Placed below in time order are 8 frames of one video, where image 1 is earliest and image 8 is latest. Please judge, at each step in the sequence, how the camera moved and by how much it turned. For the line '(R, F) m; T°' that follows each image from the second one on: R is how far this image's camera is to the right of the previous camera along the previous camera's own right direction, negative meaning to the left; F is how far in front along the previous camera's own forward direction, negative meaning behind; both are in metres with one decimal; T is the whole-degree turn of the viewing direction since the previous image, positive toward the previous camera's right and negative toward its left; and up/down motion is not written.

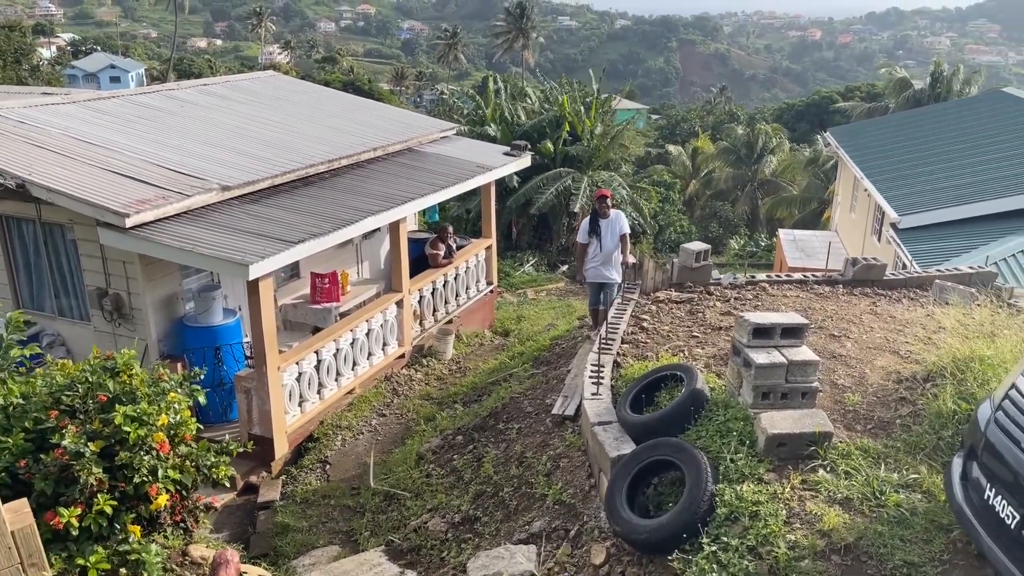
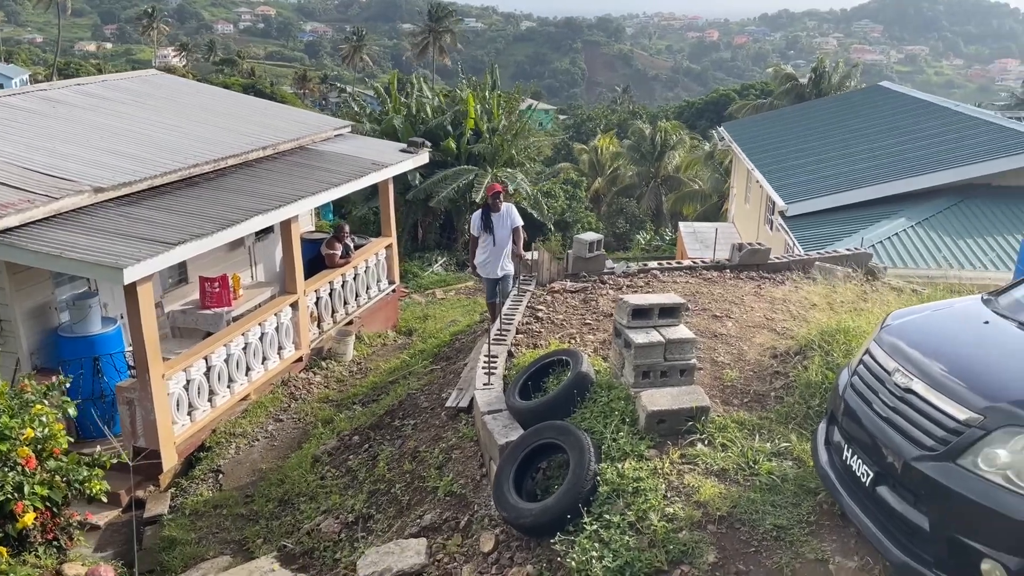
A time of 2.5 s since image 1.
(+0.2, 0.0) m; +6°
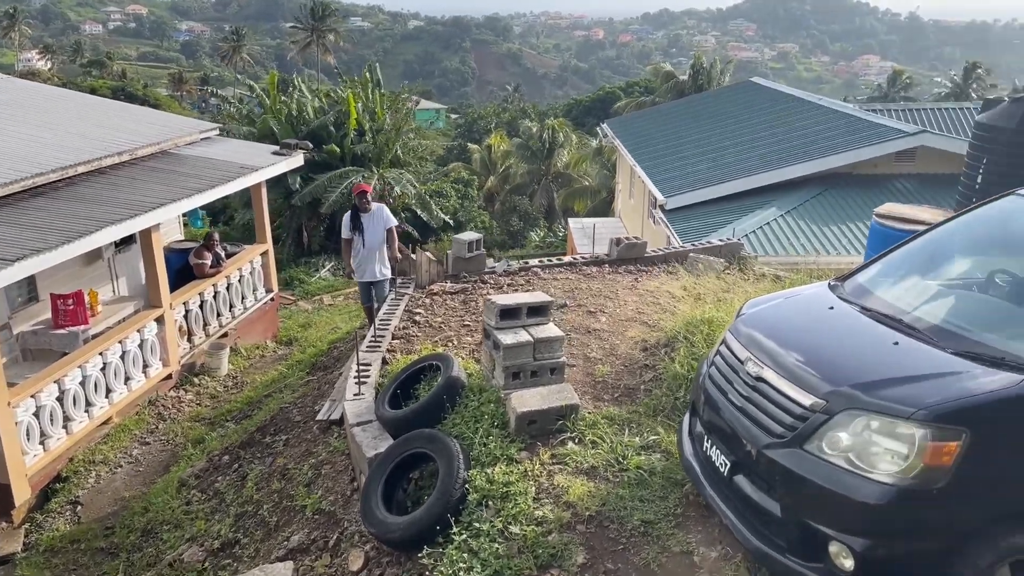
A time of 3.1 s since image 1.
(+0.2, +0.1) m; +7°
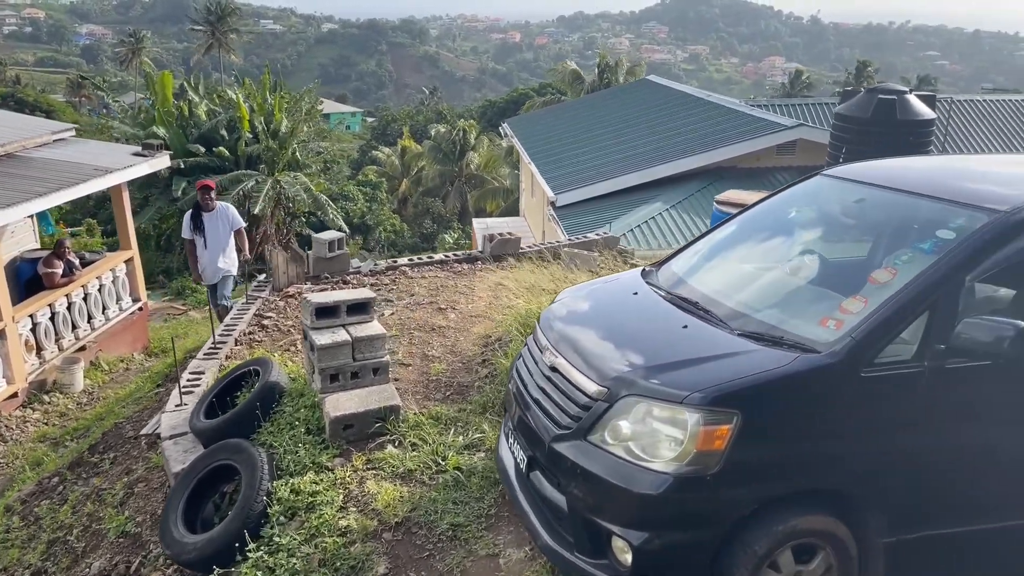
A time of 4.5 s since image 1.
(+0.5, +0.2) m; +5°
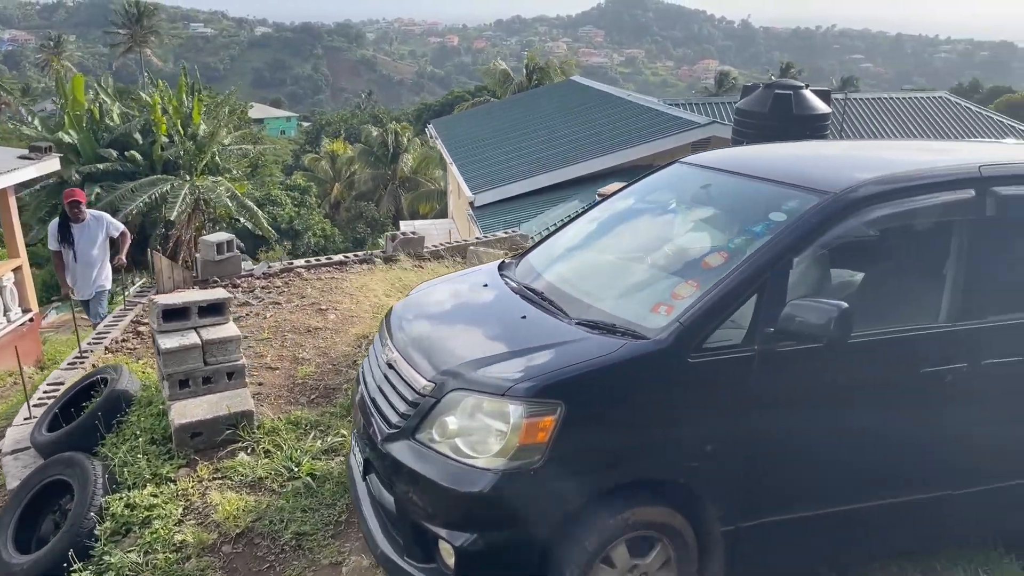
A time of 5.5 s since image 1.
(+0.4, +0.1) m; +4°
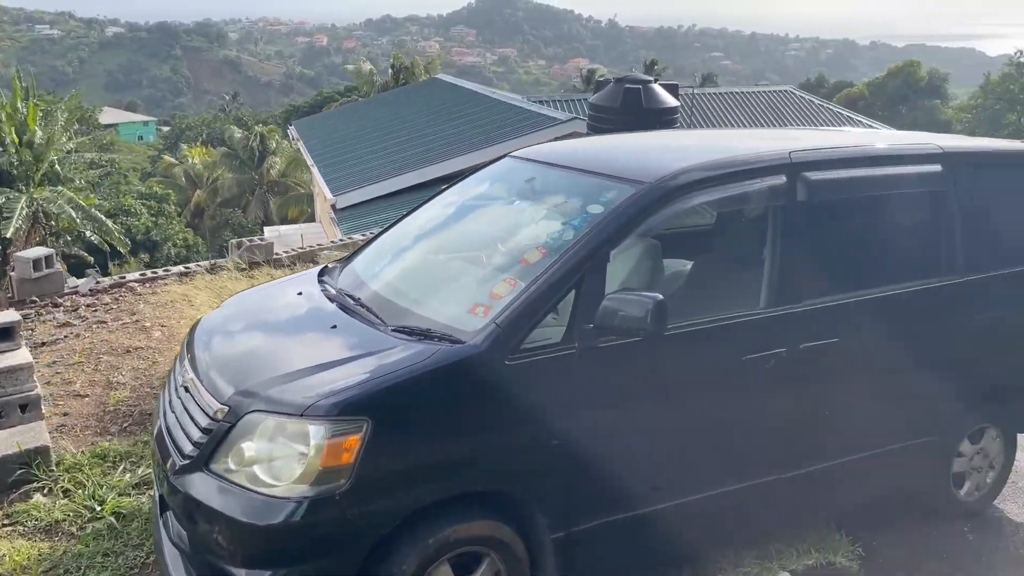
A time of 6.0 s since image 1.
(+0.2, +0.2) m; +8°
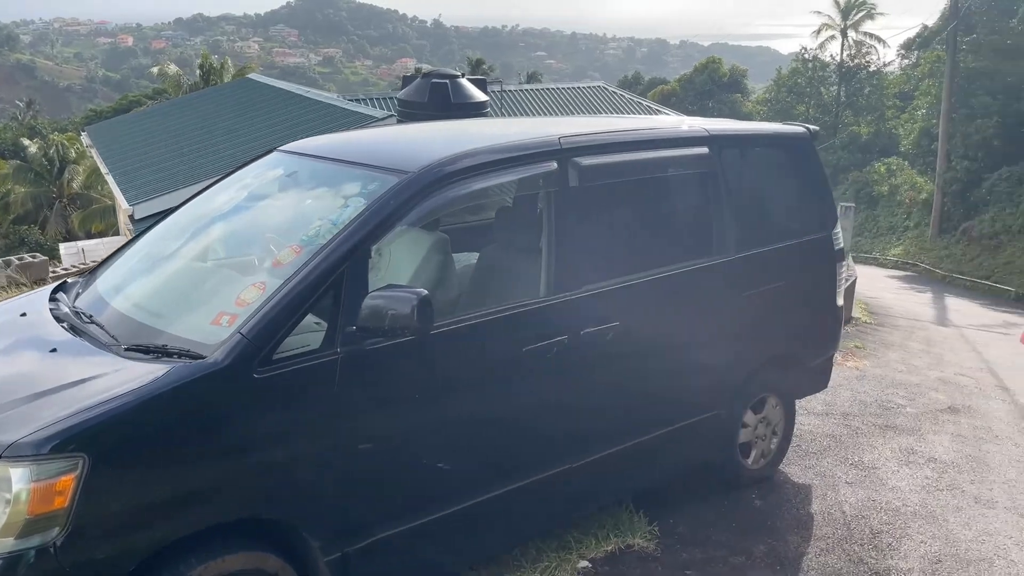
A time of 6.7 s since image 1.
(+0.3, +0.1) m; +11°
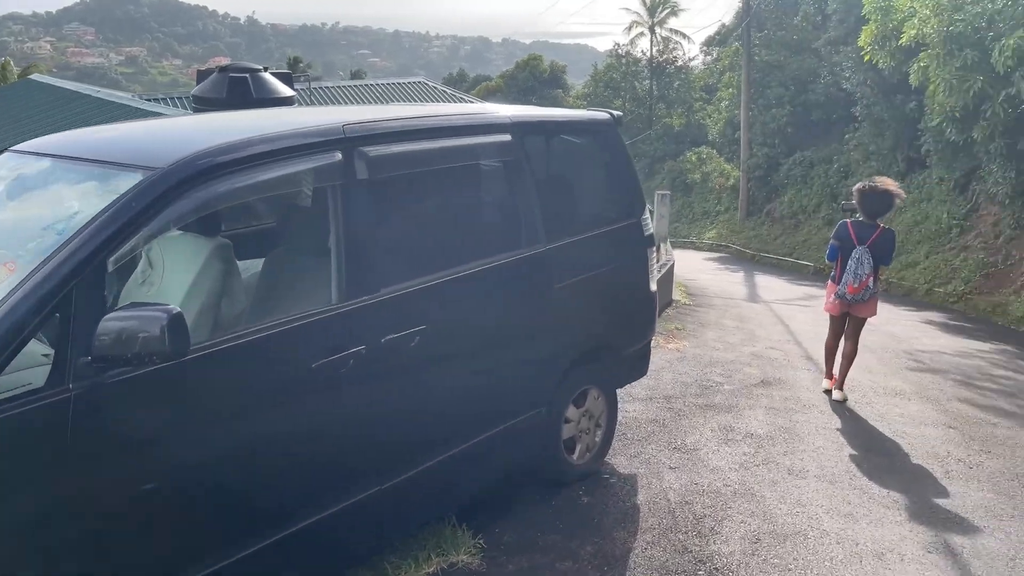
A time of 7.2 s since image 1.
(+0.2, +0.2) m; +12°
